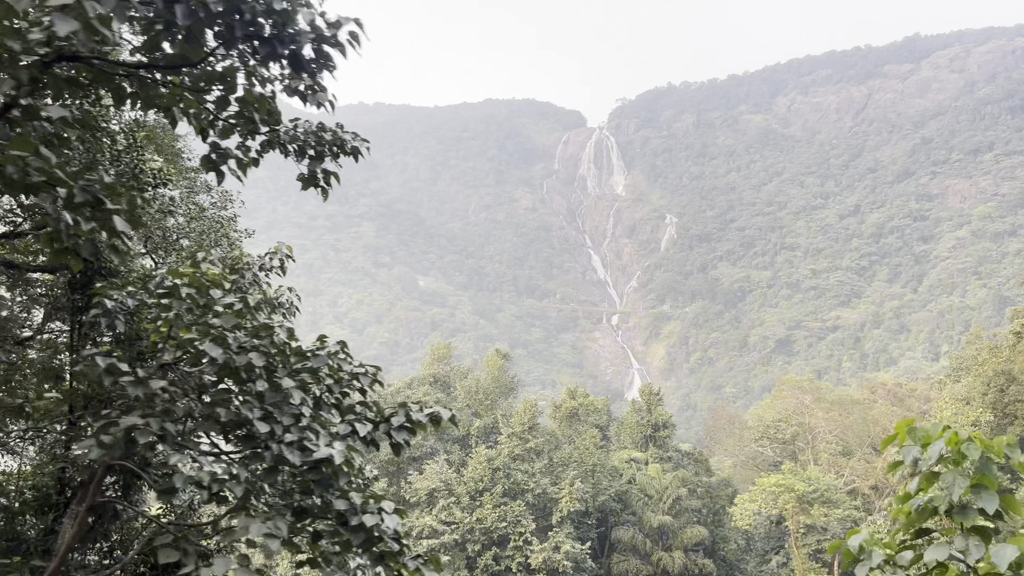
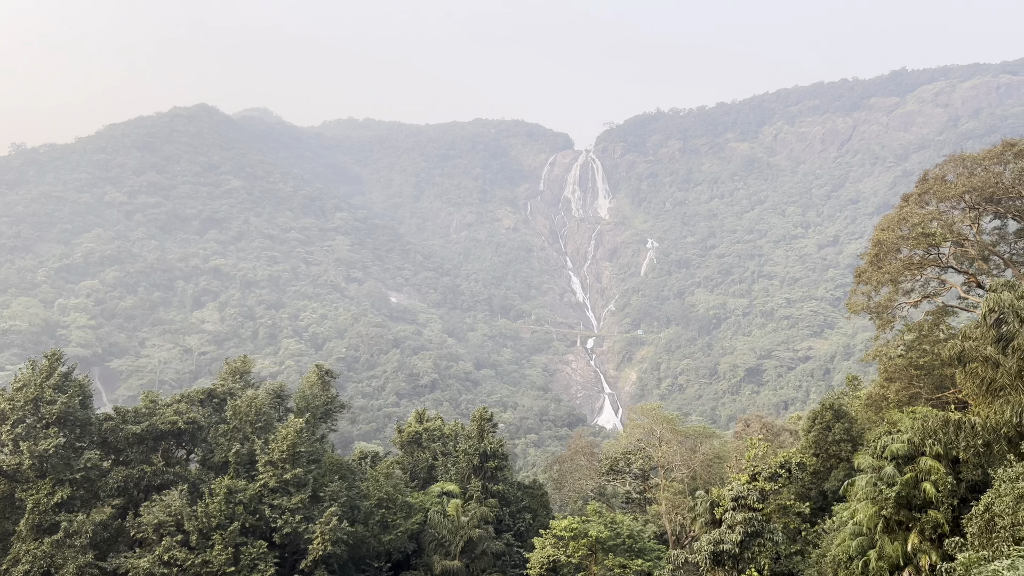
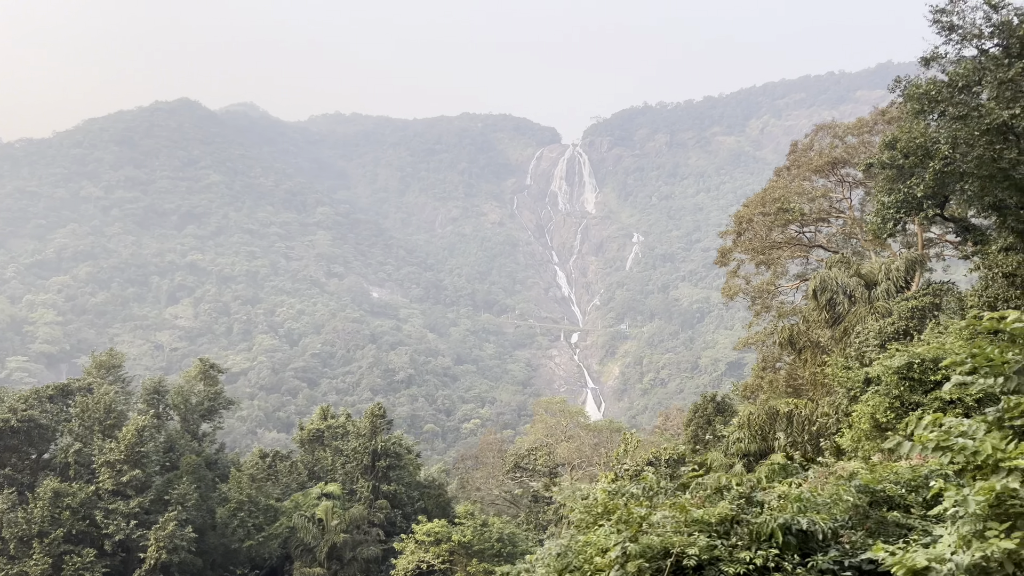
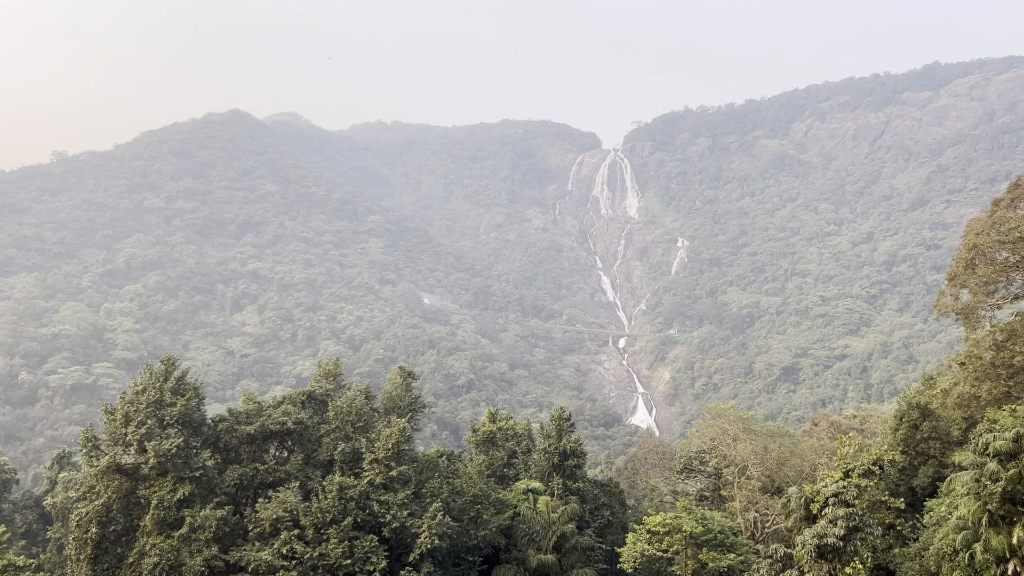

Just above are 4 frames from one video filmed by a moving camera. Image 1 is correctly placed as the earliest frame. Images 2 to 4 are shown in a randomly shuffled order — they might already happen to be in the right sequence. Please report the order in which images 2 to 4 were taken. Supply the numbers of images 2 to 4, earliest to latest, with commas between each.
4, 2, 3
